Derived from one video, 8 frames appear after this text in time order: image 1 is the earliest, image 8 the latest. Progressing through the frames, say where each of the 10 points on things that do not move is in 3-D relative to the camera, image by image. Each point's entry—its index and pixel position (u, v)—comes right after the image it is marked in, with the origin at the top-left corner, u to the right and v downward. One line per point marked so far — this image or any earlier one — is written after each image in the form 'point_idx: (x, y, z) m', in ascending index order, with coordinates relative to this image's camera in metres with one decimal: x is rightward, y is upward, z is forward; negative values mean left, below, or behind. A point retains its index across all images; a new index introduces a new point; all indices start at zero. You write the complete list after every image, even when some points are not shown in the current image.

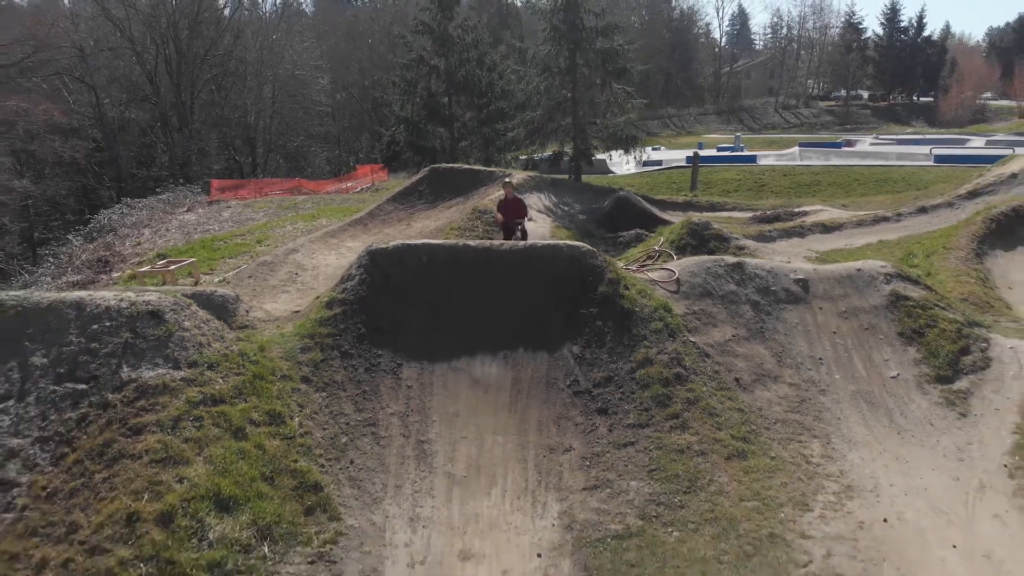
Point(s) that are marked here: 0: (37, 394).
0: (-5.3, -1.1, +6.9) m
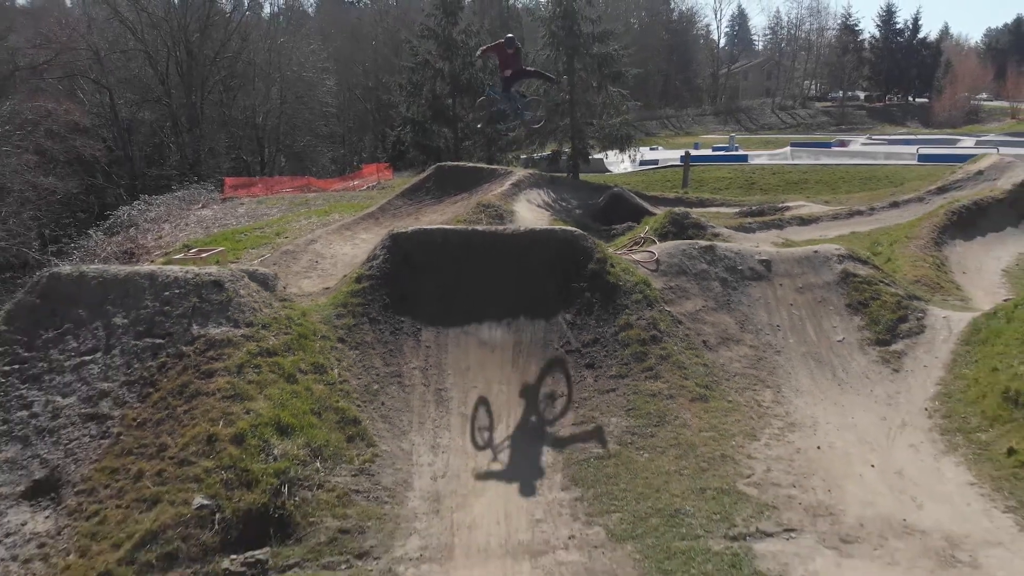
0: (-5.2, -0.8, +8.4) m
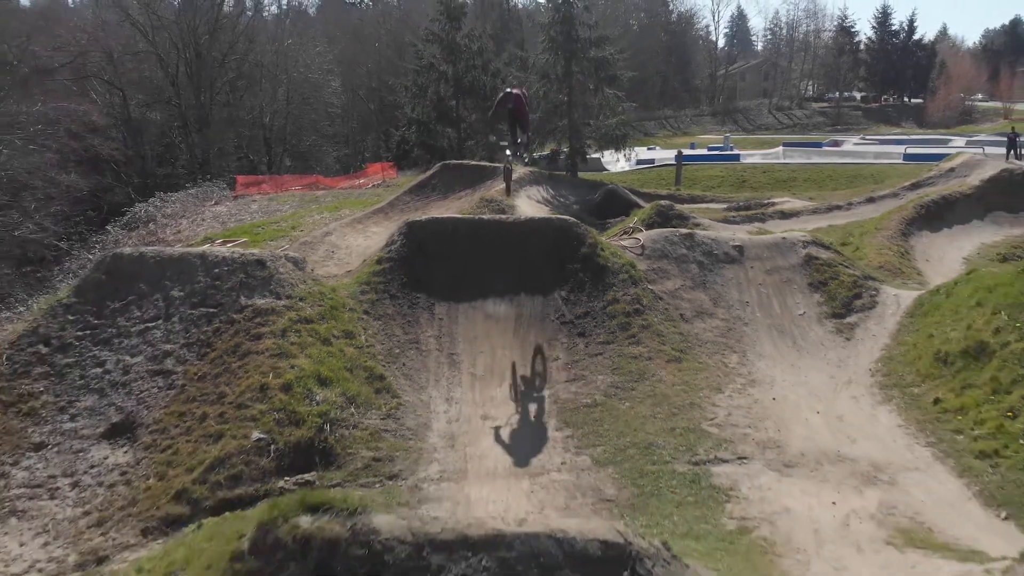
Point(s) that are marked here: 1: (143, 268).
0: (-5.2, -0.4, +9.7) m
1: (-6.1, +0.3, +10.4) m
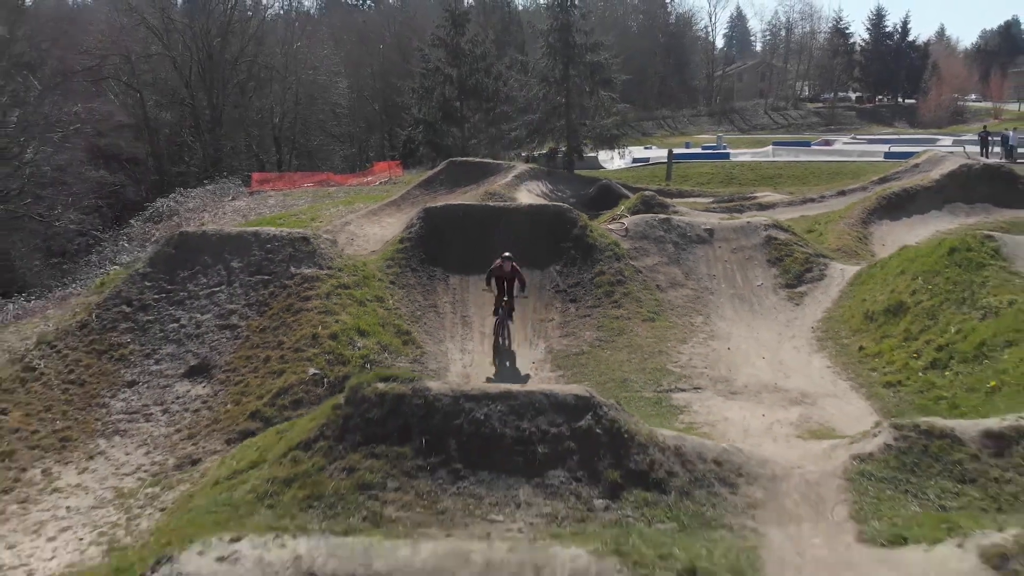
0: (-5.2, +0.1, +11.7) m
1: (-6.1, +0.9, +12.4) m
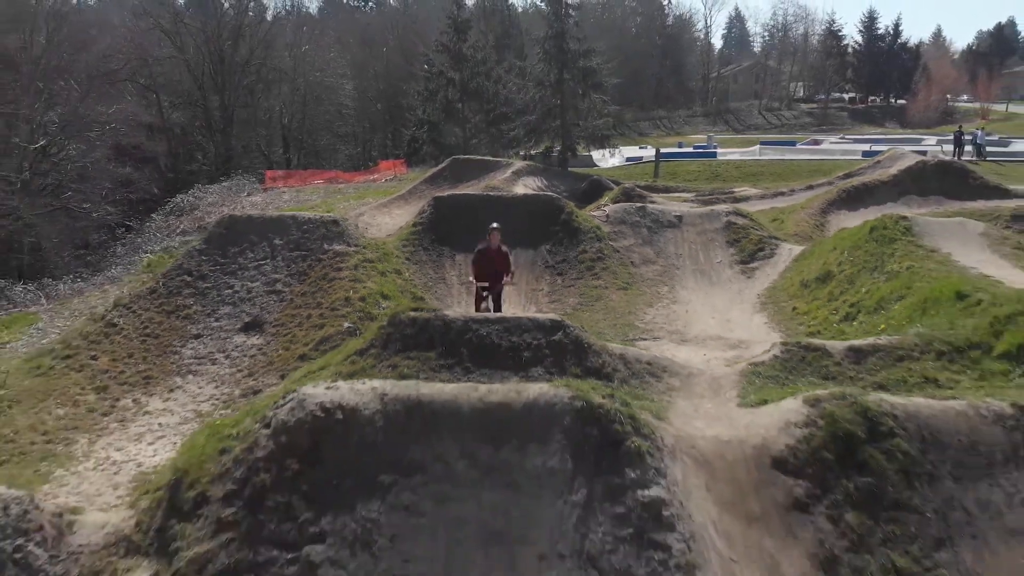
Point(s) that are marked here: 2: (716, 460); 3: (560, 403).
0: (-5.2, +0.7, +14.0) m
1: (-6.2, +1.5, +14.7) m
2: (+2.0, -1.7, +6.5) m
3: (+0.5, -1.1, +6.5) m
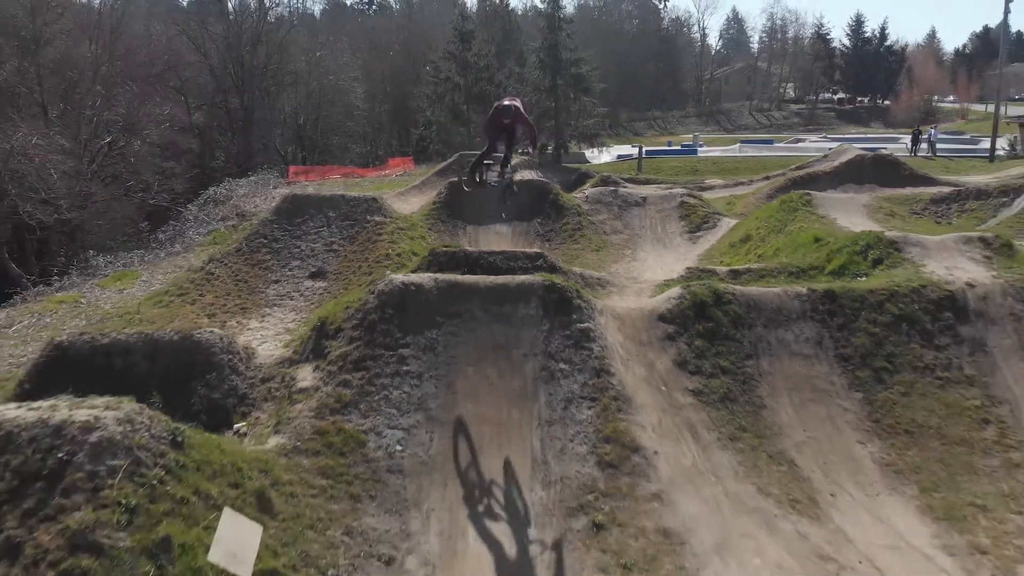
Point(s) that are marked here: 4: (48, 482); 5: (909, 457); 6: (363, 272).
0: (-5.3, +1.9, +18.4) m
1: (-6.2, +2.7, +19.0) m
2: (+2.0, -0.5, +10.8) m
3: (+0.4, +0.1, +10.8) m
4: (-4.9, -2.0, +6.7) m
5: (+5.7, -2.4, +8.9) m
6: (-4.0, +0.4, +16.5) m
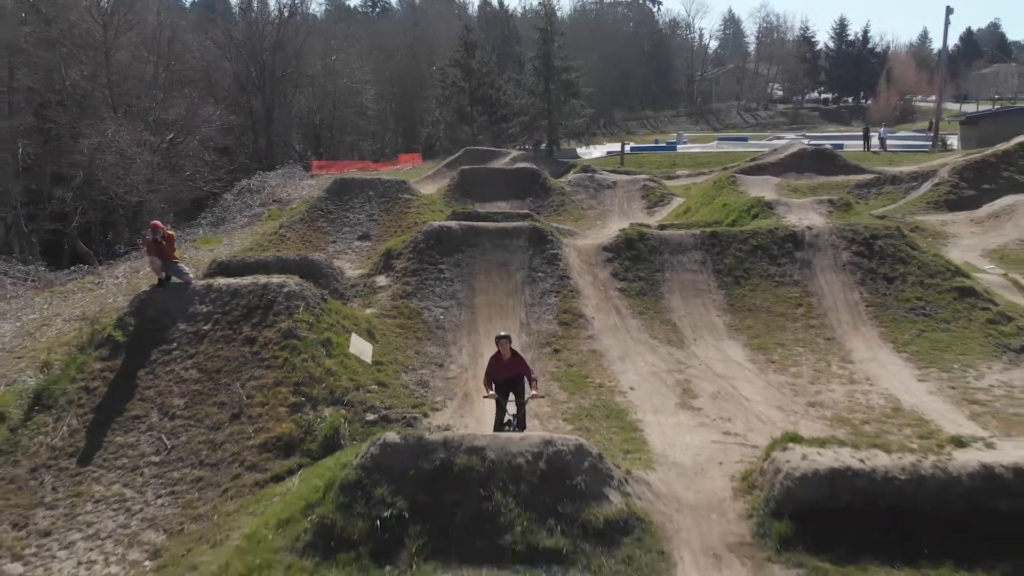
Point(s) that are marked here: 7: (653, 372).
0: (-5.4, +3.5, +24.1) m
1: (-6.3, +4.2, +24.8) m
2: (+1.9, +1.1, +16.6) m
3: (+0.3, +1.7, +16.6) m
4: (-5.0, -0.4, +12.5) m
5: (+5.6, -0.8, +14.7) m
6: (-4.1, +2.0, +22.3) m
7: (+2.9, -1.8, +12.8) m
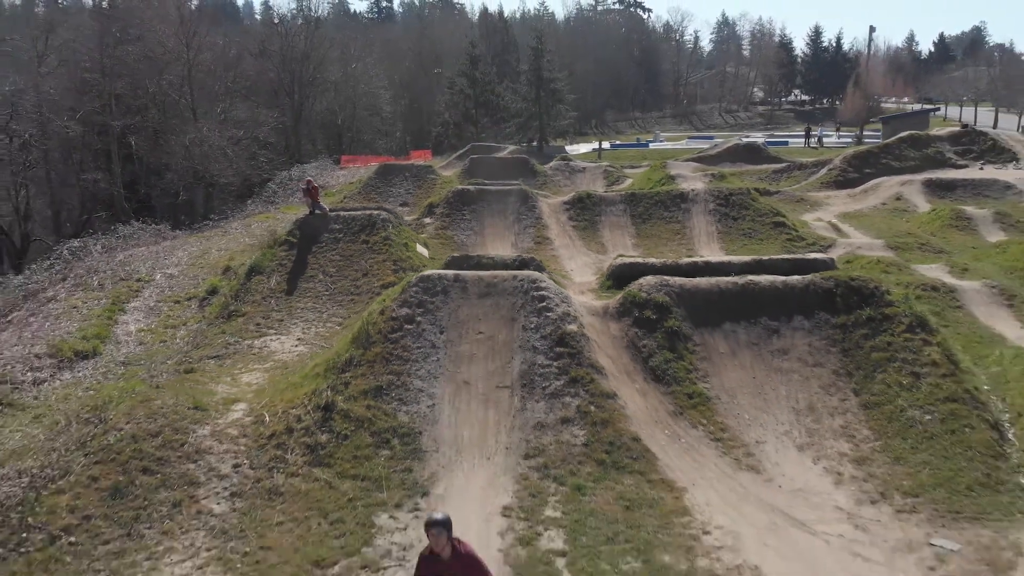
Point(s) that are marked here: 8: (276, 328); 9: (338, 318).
0: (-5.6, +6.2, +34.4) m
1: (-6.6, +6.9, +35.1) m
2: (+1.7, +3.8, +26.8) m
3: (+0.1, +4.4, +26.8) m
4: (-5.2, +2.3, +22.7) m
5: (+5.3, +1.9, +24.9) m
6: (-4.4, +4.7, +32.5) m
7: (+2.7, +1.0, +23.0) m
8: (-7.3, -1.3, +19.2) m
9: (-5.5, -1.0, +19.4) m
